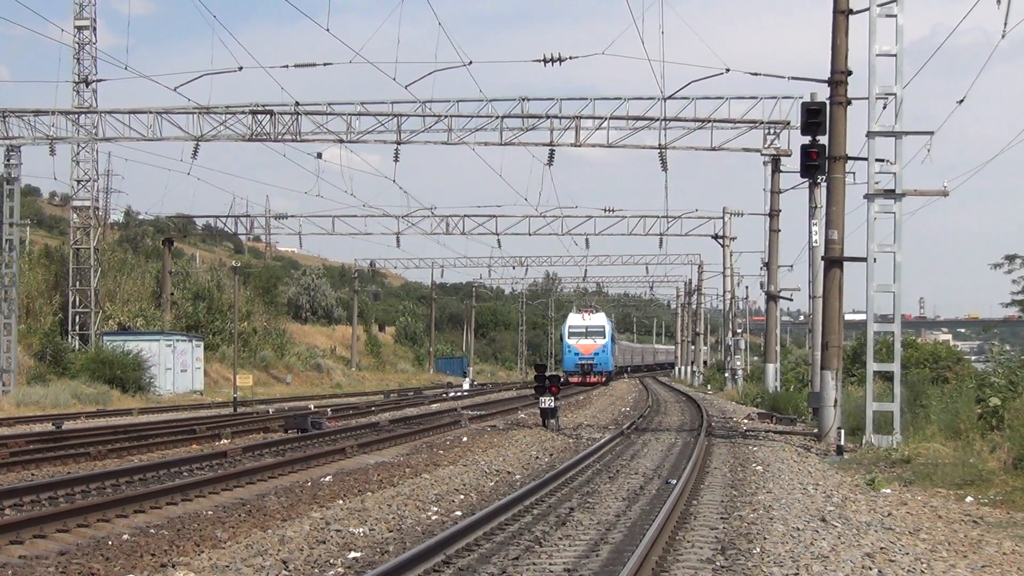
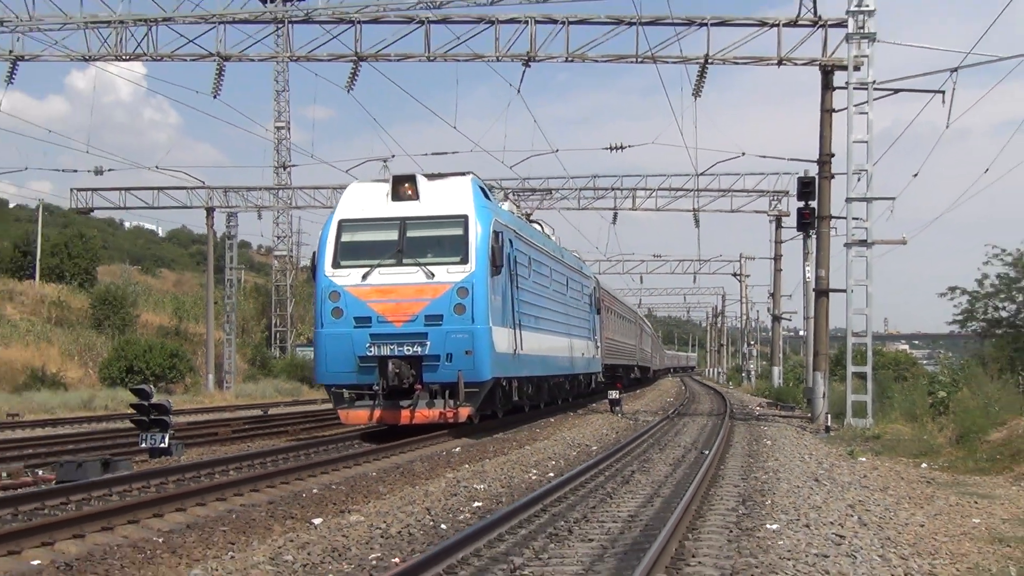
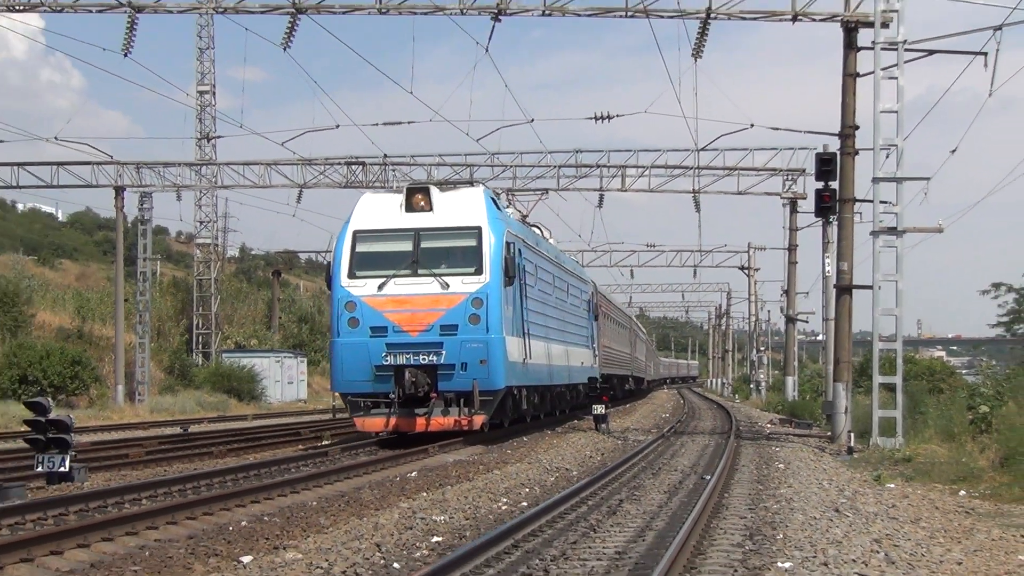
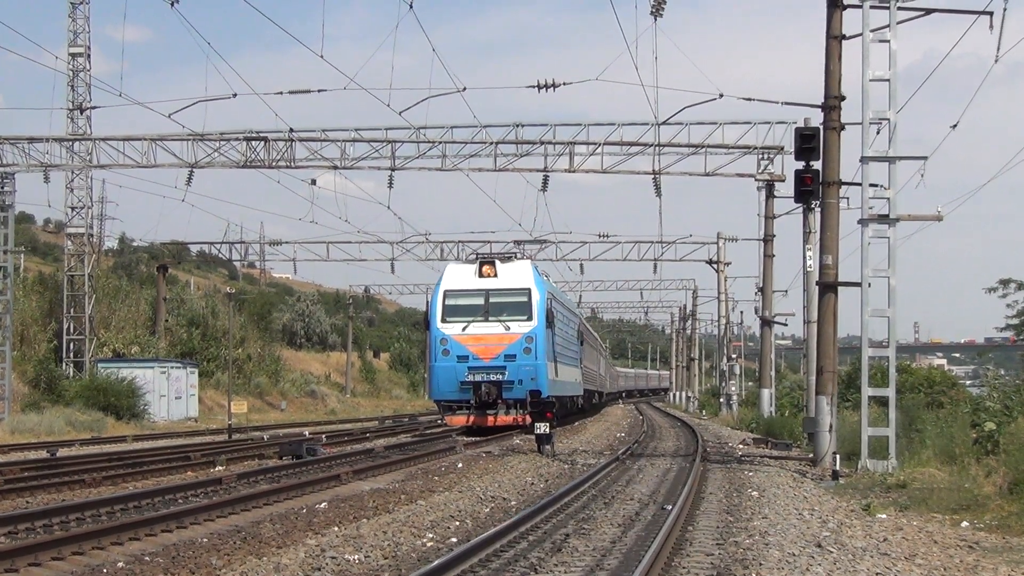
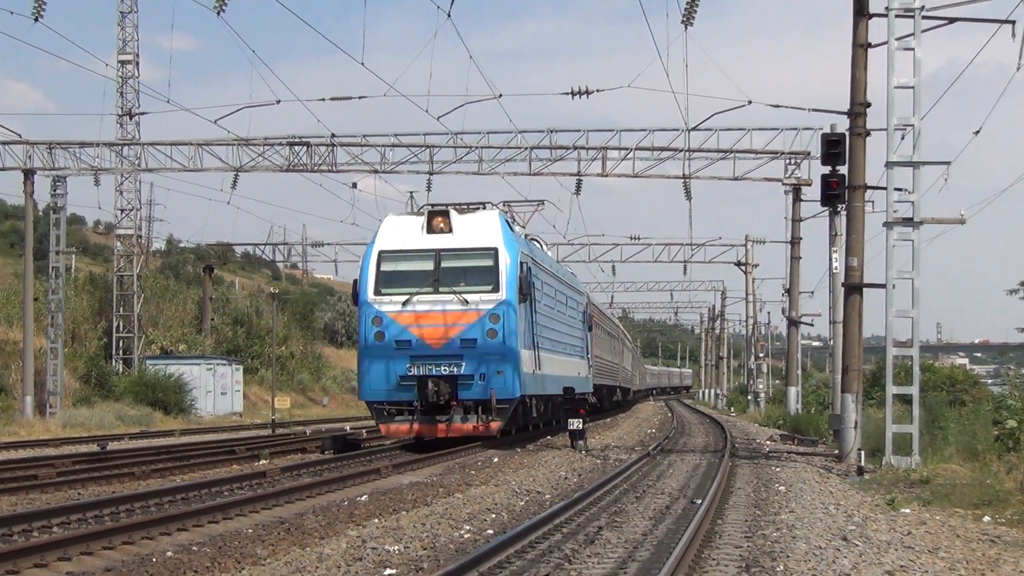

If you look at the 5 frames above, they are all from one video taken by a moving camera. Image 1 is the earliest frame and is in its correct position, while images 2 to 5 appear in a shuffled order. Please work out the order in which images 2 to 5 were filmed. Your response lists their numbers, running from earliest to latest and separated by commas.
4, 5, 3, 2
